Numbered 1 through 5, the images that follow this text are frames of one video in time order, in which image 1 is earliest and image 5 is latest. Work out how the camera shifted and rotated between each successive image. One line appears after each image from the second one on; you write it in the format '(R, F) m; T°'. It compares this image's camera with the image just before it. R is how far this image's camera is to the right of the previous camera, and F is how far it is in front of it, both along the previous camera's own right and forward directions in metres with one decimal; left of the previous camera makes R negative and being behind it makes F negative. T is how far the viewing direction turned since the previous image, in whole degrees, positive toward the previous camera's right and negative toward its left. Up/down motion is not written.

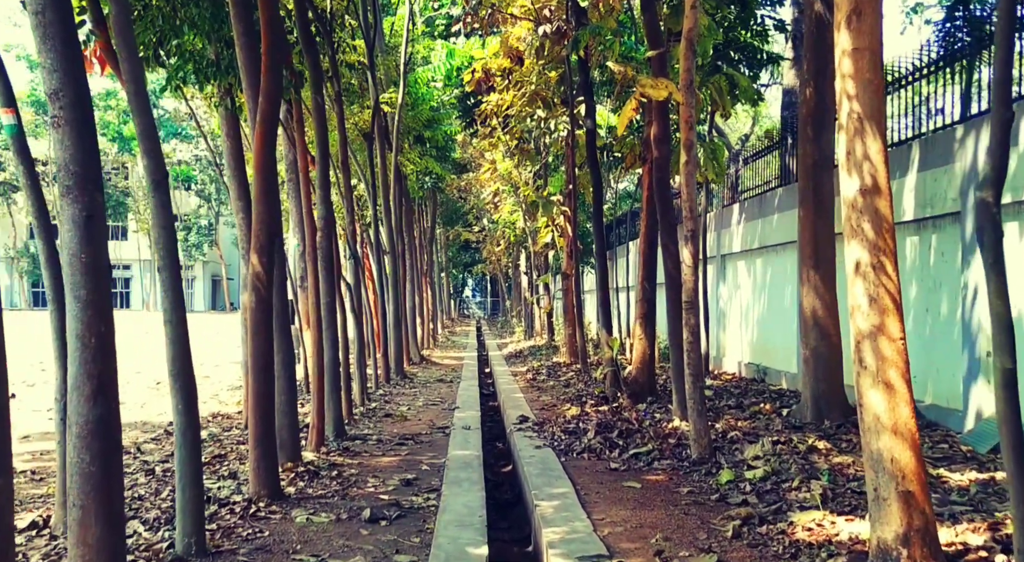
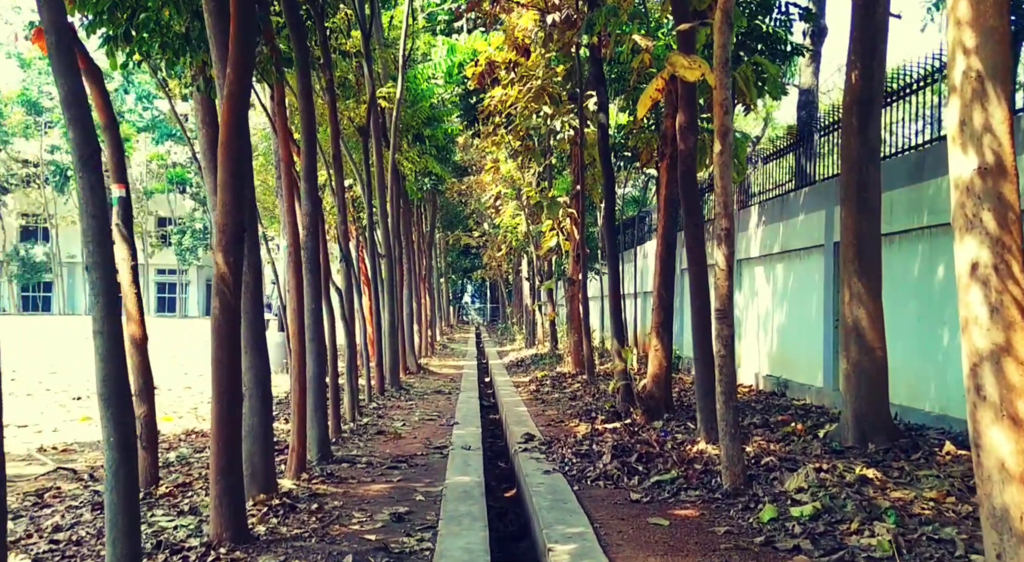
(-0.1, +0.8) m; 0°
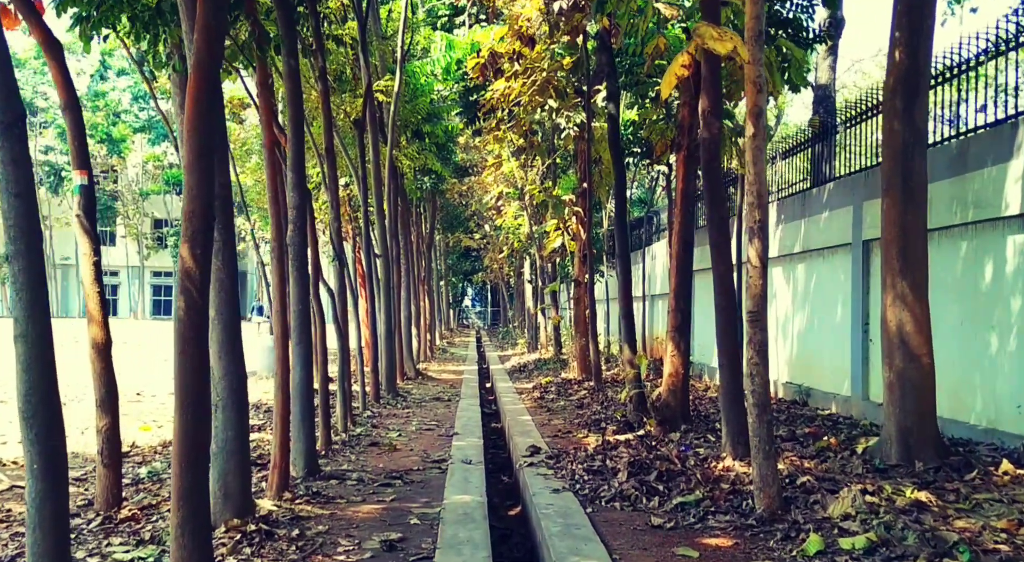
(0.0, +0.7) m; 0°
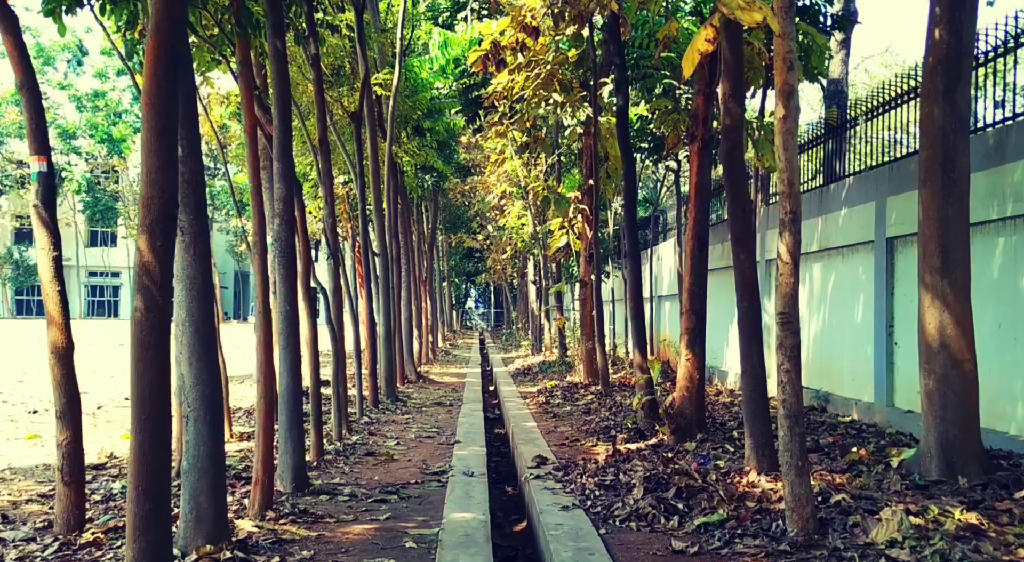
(0.0, +0.5) m; 0°
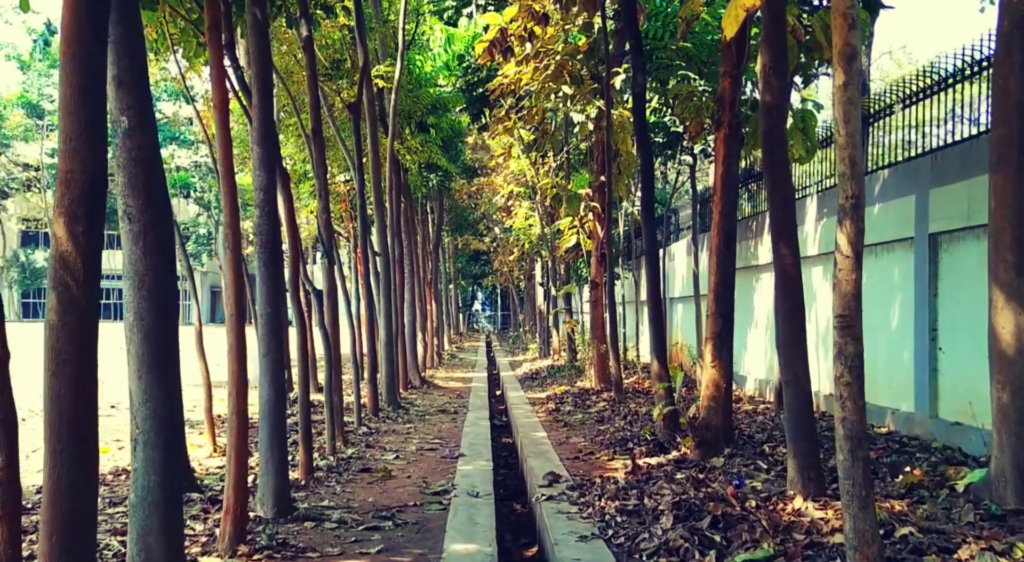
(0.0, +0.7) m; 0°
